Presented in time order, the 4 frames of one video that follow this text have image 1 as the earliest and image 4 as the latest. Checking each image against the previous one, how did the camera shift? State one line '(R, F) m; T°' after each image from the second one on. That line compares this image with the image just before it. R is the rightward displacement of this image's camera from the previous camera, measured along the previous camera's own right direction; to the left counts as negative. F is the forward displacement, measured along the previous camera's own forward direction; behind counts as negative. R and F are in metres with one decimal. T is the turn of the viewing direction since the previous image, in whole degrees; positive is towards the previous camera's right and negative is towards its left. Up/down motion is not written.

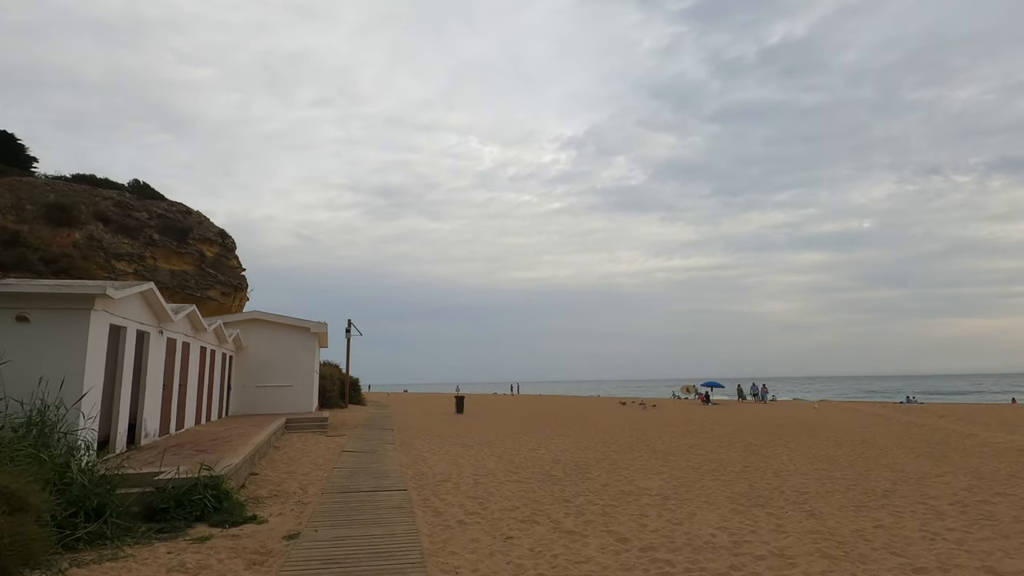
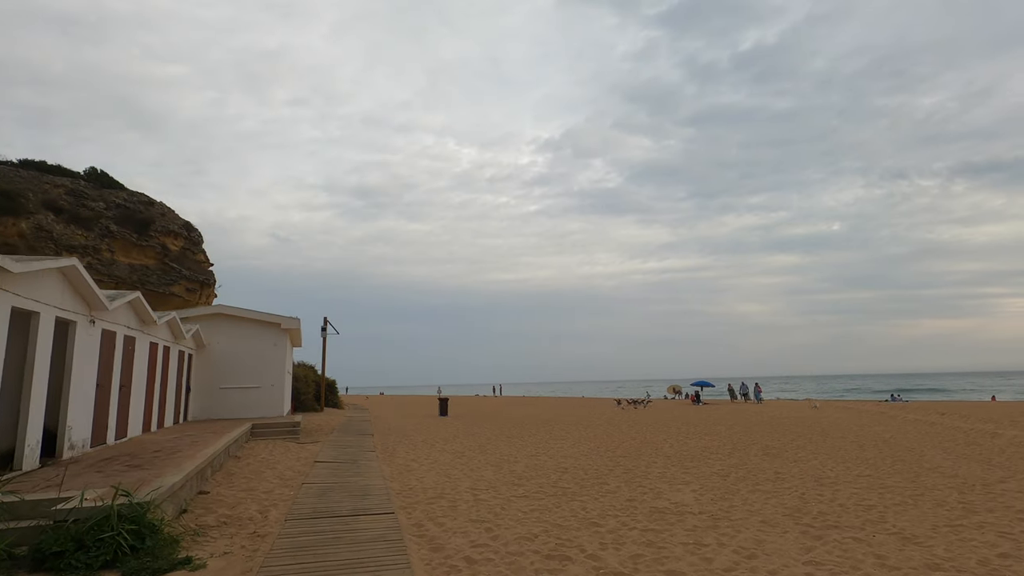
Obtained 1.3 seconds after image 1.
(-0.5, +2.1) m; +2°
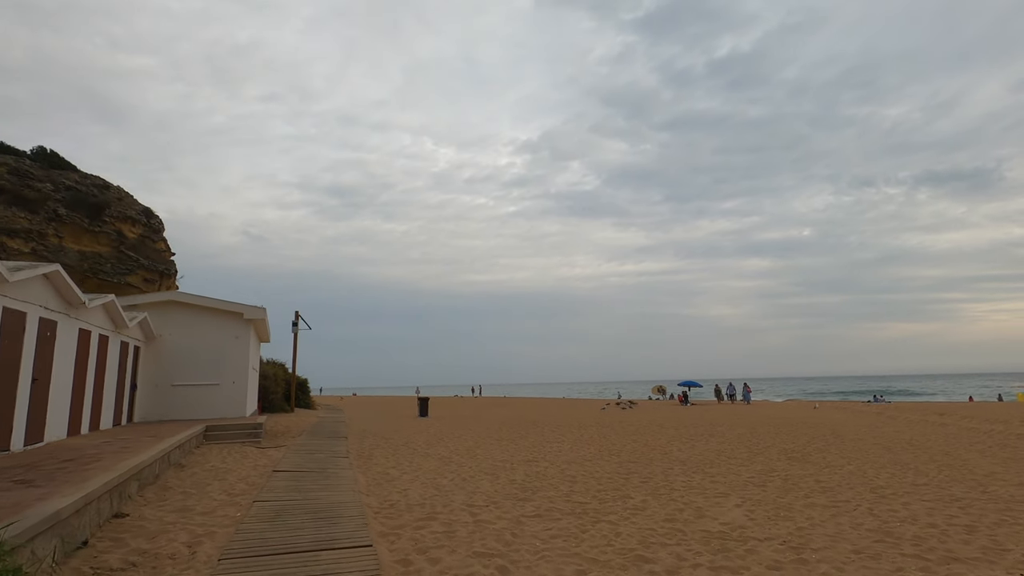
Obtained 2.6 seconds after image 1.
(-0.5, +2.1) m; +2°
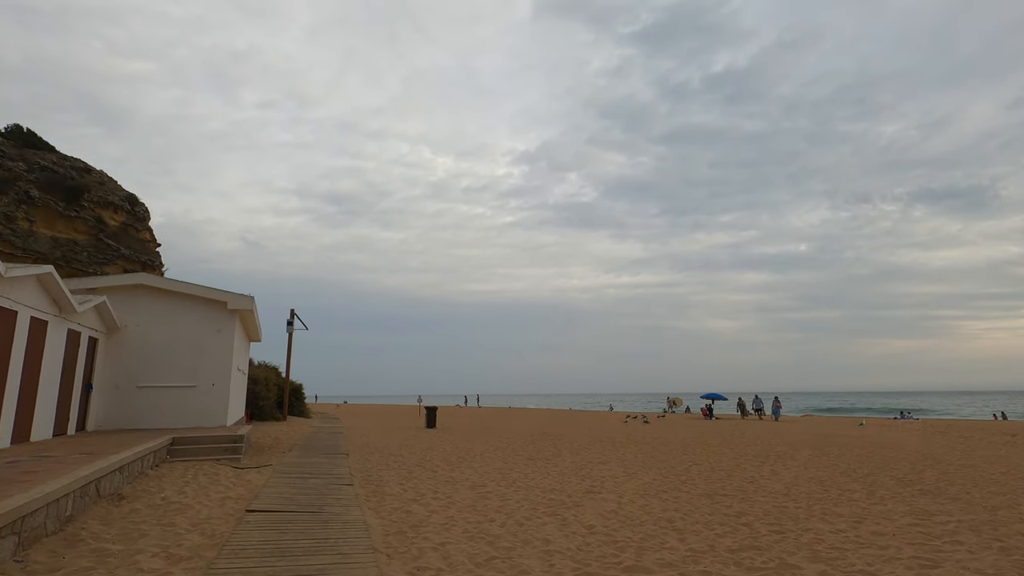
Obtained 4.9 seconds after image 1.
(-1.3, +3.5) m; 0°
